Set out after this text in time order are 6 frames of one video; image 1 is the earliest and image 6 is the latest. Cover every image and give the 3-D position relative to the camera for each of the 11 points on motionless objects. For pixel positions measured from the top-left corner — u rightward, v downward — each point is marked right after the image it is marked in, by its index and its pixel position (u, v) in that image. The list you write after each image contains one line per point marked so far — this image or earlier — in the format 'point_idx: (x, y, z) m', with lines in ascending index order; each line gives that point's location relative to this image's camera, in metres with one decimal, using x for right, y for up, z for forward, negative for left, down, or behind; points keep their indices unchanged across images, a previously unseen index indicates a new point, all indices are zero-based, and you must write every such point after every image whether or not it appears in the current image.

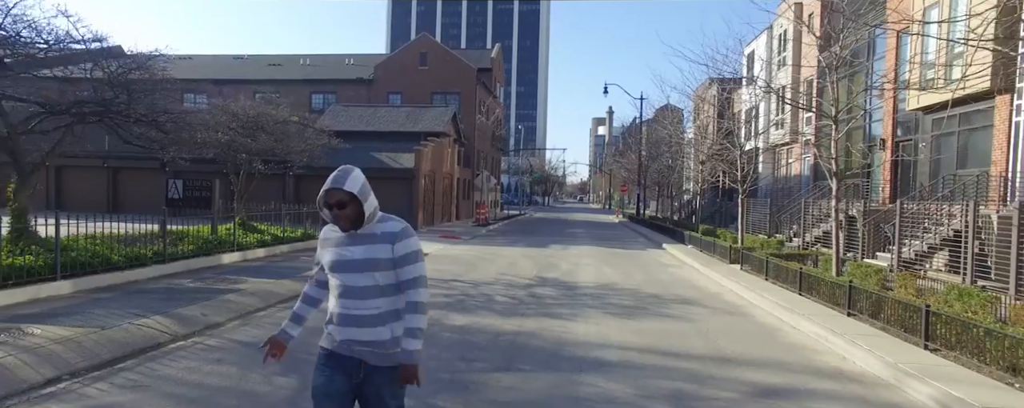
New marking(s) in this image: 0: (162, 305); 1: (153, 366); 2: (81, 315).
0: (-4.9, -1.4, +9.4) m
1: (-3.6, -1.6, +6.8) m
2: (-5.3, -1.4, +8.3) m
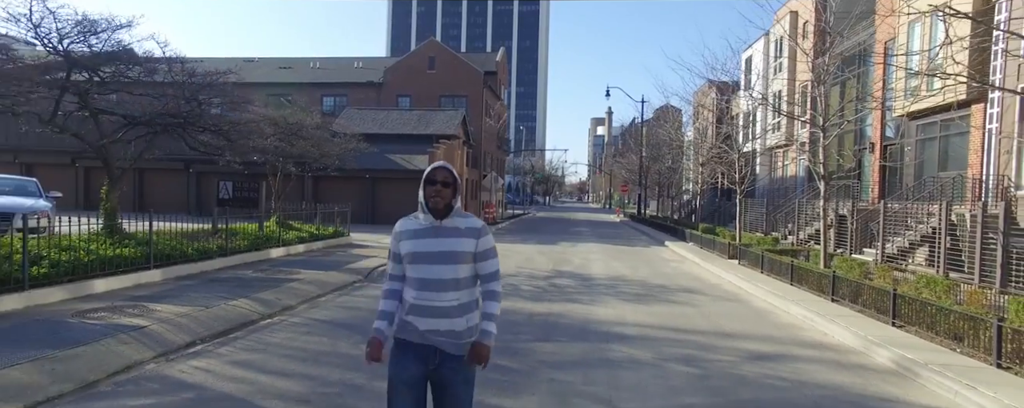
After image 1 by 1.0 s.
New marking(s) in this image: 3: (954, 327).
0: (-4.4, -1.4, +10.9) m
1: (-3.1, -1.6, +8.3) m
2: (-4.8, -1.4, +9.8) m
3: (+5.3, -1.5, +8.1) m
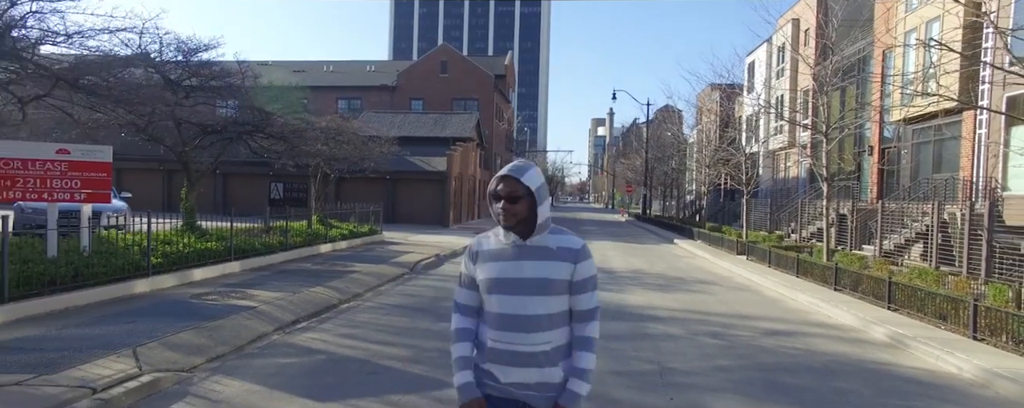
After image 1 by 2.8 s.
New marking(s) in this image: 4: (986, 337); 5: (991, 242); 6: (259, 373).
0: (-3.7, -1.4, +12.4) m
1: (-2.4, -1.6, +9.7) m
2: (-4.1, -1.4, +11.2) m
3: (+6.1, -1.5, +9.5) m
4: (+5.9, -1.6, +8.3) m
5: (+9.6, -0.8, +13.4) m
6: (-2.4, -1.6, +6.5) m
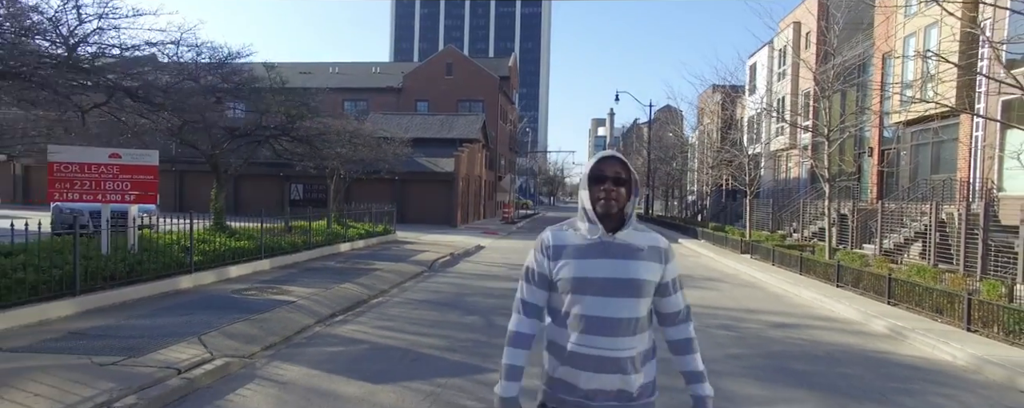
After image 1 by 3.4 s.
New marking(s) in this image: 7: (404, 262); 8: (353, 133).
0: (-3.4, -1.4, +13.0) m
1: (-2.1, -1.6, +10.3) m
2: (-3.7, -1.4, +11.8) m
3: (+6.4, -1.5, +10.1) m
4: (+6.2, -1.6, +8.9) m
5: (+9.9, -0.8, +14.0) m
6: (-2.1, -1.6, +7.1) m
7: (-2.6, -1.4, +16.1) m
8: (-4.3, +1.9, +18.3) m
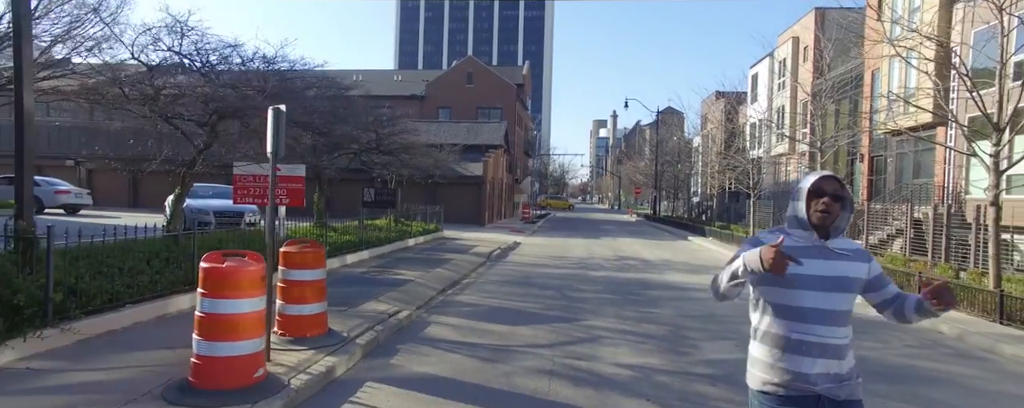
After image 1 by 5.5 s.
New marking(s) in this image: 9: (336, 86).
0: (-2.1, -1.4, +16.1) m
1: (-0.8, -1.6, +13.5) m
2: (-2.5, -1.4, +15.0) m
3: (+7.7, -1.5, +13.3) m
4: (+7.5, -1.7, +12.1) m
5: (+11.2, -0.8, +17.1) m
6: (-0.8, -1.7, +10.2) m
7: (-1.3, -1.4, +19.3) m
8: (-3.0, +1.9, +21.4) m
9: (-4.4, +3.0, +16.8) m
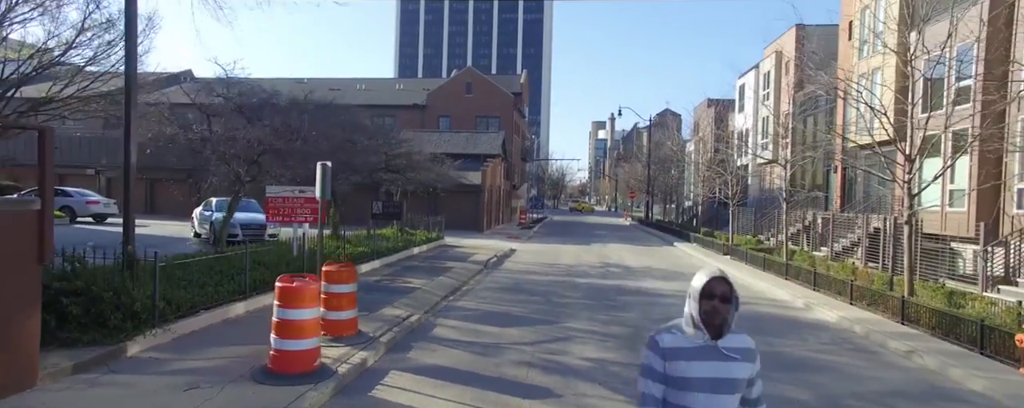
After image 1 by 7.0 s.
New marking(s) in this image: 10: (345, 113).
0: (-2.3, -1.9, +18.3) m
1: (-1.0, -2.1, +15.6) m
2: (-2.6, -1.8, +17.1) m
3: (+7.5, -1.9, +15.4) m
4: (+7.3, -2.1, +14.2) m
5: (+11.0, -1.2, +19.3) m
6: (-1.0, -2.1, +12.3) m
7: (-1.5, -1.8, +21.4) m
8: (-3.2, +1.5, +23.6) m
9: (-4.5, +2.6, +18.9) m
10: (-4.5, +2.5, +18.2) m
